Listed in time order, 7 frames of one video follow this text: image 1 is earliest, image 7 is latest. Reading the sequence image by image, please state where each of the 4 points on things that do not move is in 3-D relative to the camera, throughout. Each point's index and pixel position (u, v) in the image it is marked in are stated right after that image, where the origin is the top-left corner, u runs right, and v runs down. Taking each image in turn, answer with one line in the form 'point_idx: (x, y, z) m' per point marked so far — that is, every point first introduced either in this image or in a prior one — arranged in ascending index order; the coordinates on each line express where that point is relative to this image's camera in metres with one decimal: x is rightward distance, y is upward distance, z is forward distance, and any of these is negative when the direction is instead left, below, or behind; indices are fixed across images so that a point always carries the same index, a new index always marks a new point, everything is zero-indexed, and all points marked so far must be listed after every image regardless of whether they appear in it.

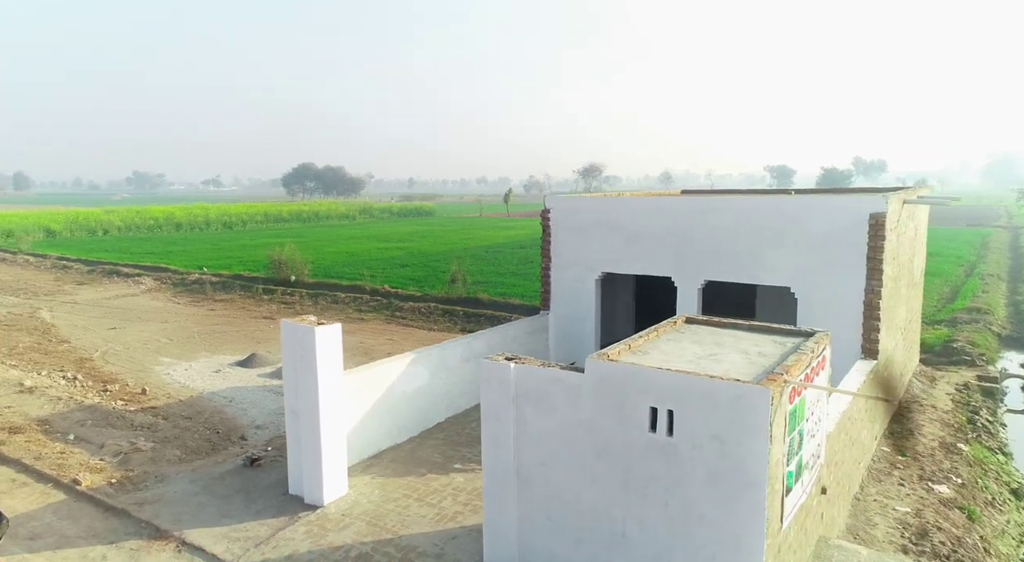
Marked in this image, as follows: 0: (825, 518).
0: (+2.9, -2.2, +6.5) m
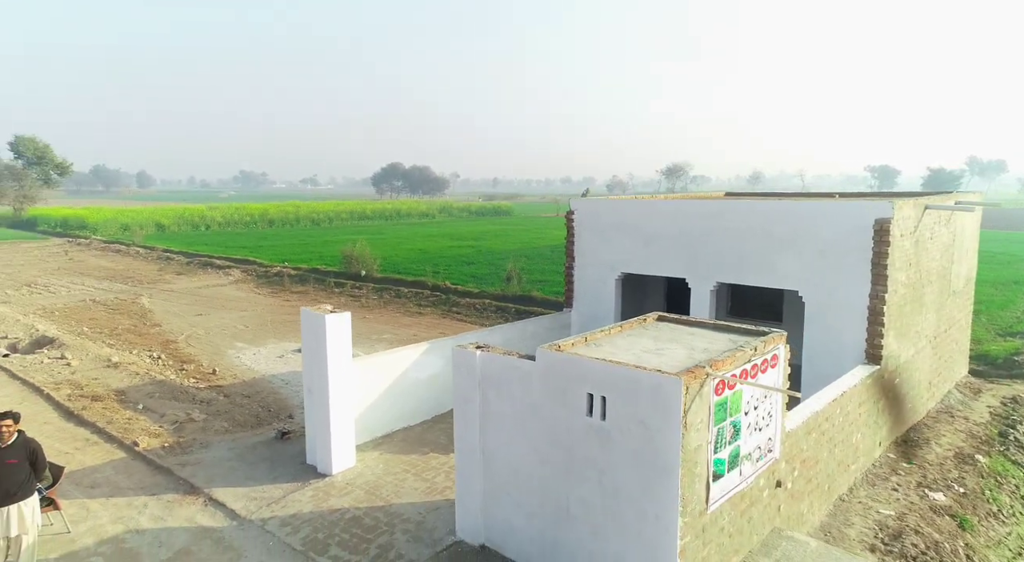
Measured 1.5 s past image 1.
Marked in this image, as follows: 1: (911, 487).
0: (+2.6, -2.2, +6.8) m
1: (+4.8, -2.5, +8.5) m
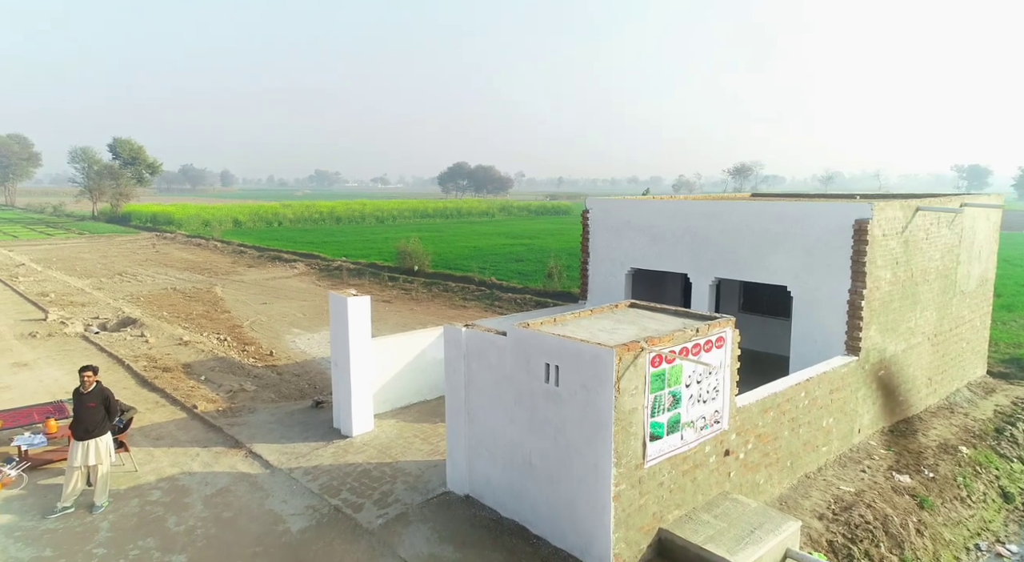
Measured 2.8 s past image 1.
0: (+2.4, -2.1, +7.7) m
1: (+4.8, -2.4, +9.2) m
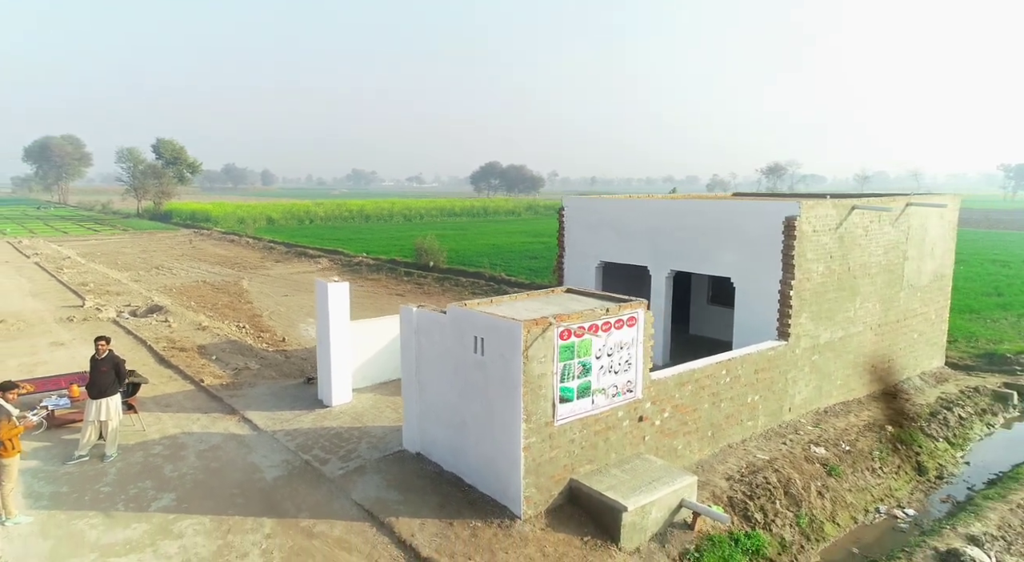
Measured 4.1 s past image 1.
0: (+1.7, -2.0, +8.7) m
1: (+4.1, -2.3, +10.1) m
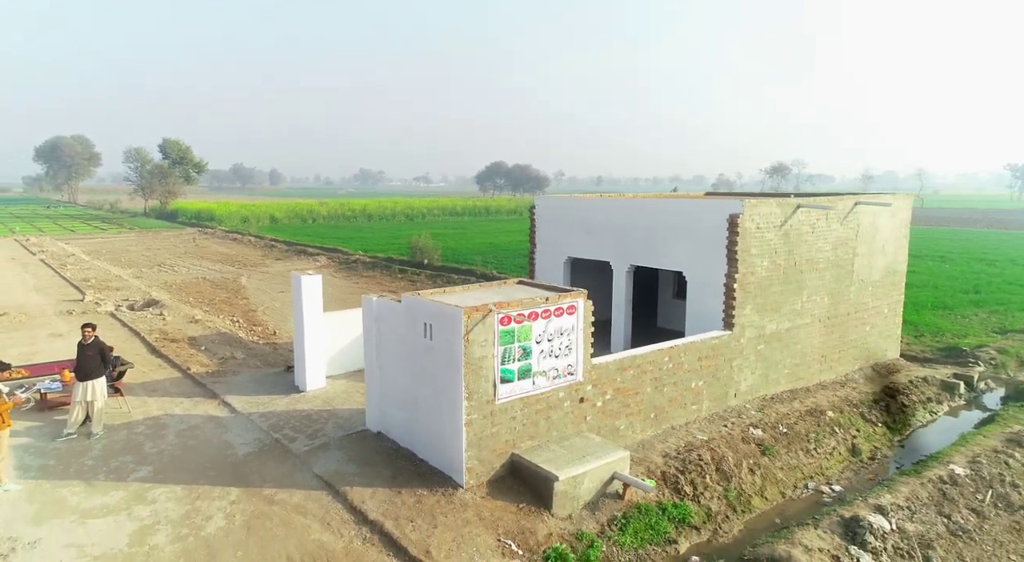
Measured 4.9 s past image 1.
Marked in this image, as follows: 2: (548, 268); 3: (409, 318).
0: (+1.0, -1.9, +9.4) m
1: (+3.5, -2.2, +10.8) m
2: (+0.8, +0.3, +15.1) m
3: (-1.3, -0.5, +8.9) m
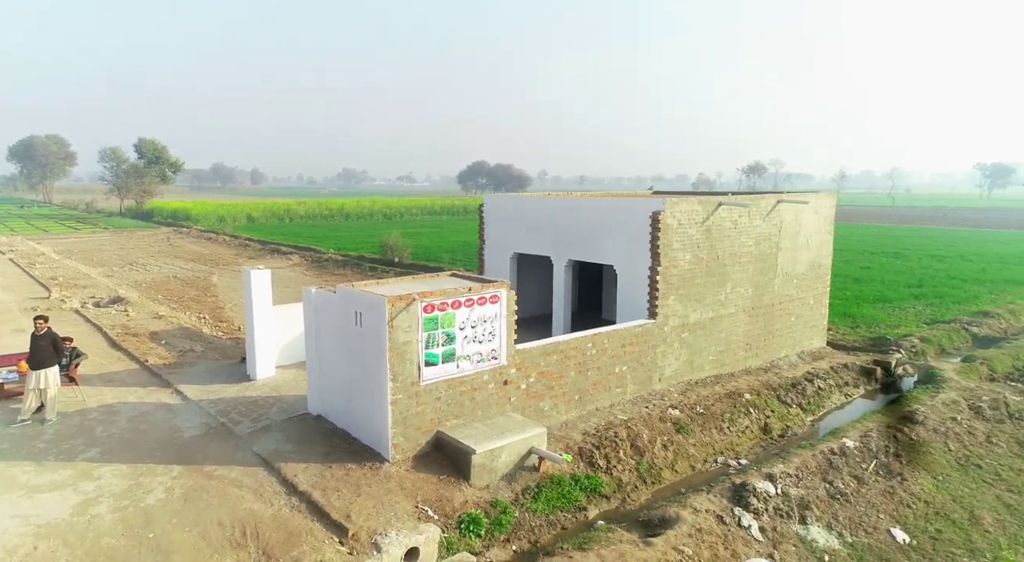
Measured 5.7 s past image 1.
0: (0.0, -1.8, +10.2) m
1: (+2.4, -2.1, +11.6) m
2: (-0.4, +0.4, +15.8) m
3: (-2.3, -0.4, +9.6) m
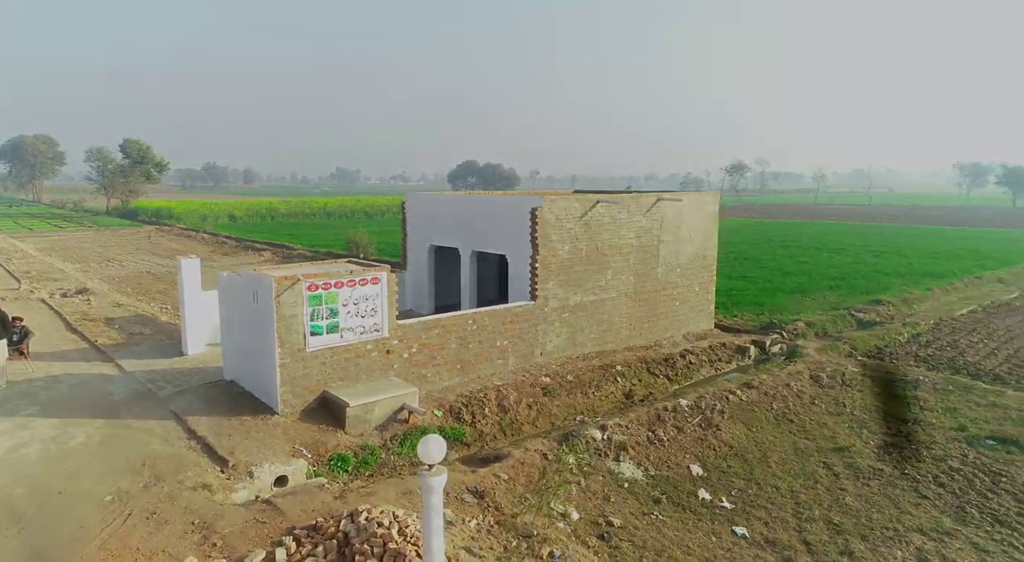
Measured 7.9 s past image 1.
0: (-2.0, -1.5, +11.9) m
1: (+0.5, -1.8, +13.4) m
2: (-2.4, +0.7, +17.6) m
3: (-4.3, -0.1, +11.4) m
